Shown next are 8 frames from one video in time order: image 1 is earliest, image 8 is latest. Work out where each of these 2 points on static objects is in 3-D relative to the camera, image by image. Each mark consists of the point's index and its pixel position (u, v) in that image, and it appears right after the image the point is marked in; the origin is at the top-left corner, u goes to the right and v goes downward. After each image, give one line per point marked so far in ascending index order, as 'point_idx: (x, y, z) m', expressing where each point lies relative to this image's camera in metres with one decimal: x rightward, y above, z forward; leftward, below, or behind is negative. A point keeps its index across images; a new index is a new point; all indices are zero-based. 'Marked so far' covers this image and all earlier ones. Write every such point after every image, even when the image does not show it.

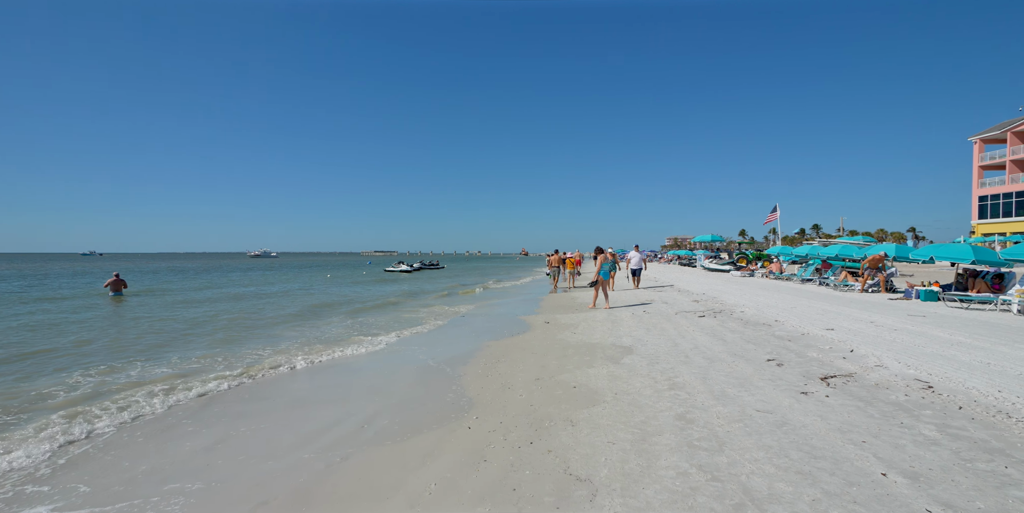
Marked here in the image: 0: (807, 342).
0: (+4.9, -1.4, +7.9) m
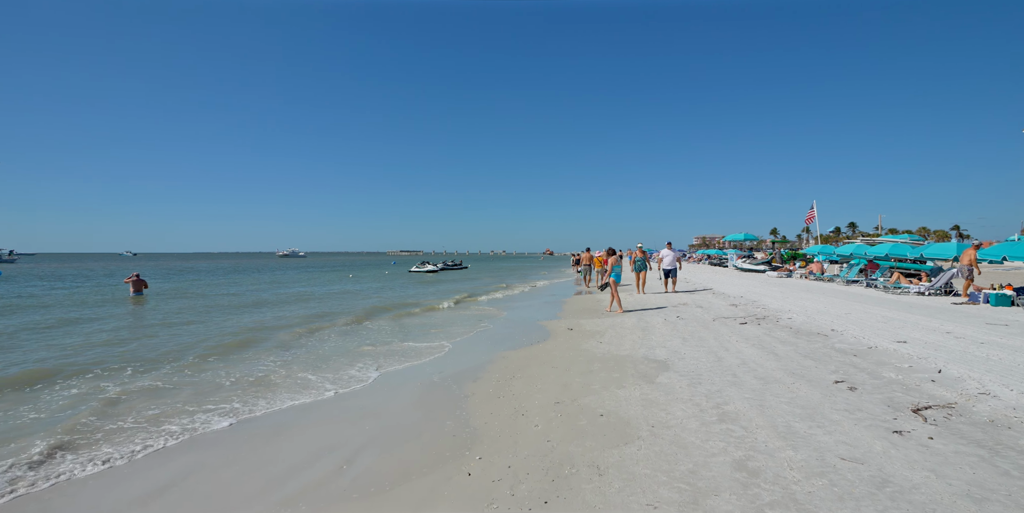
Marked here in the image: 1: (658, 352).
0: (+5.2, -1.4, +6.7) m
1: (+2.4, -1.6, +7.9) m
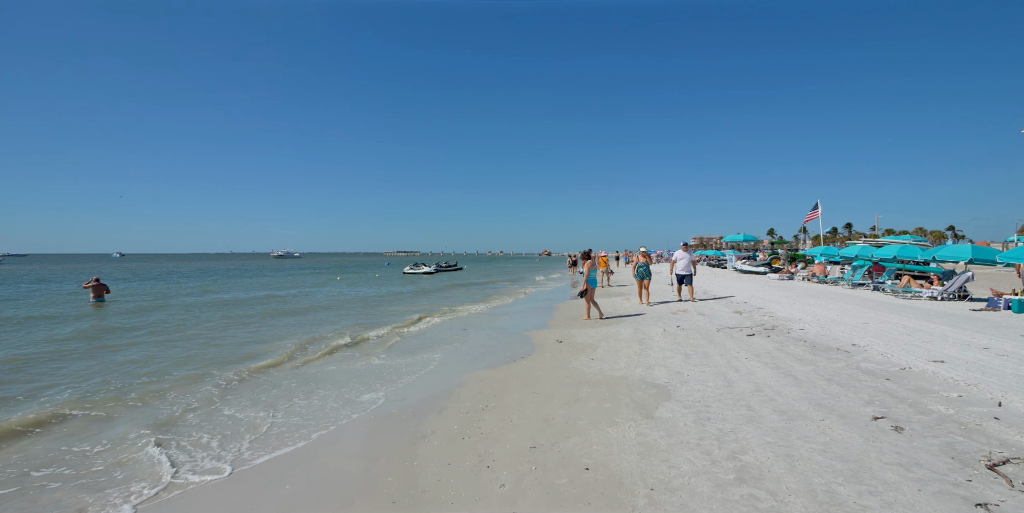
0: (+4.9, -1.5, +5.7) m
1: (+2.1, -1.7, +6.9) m
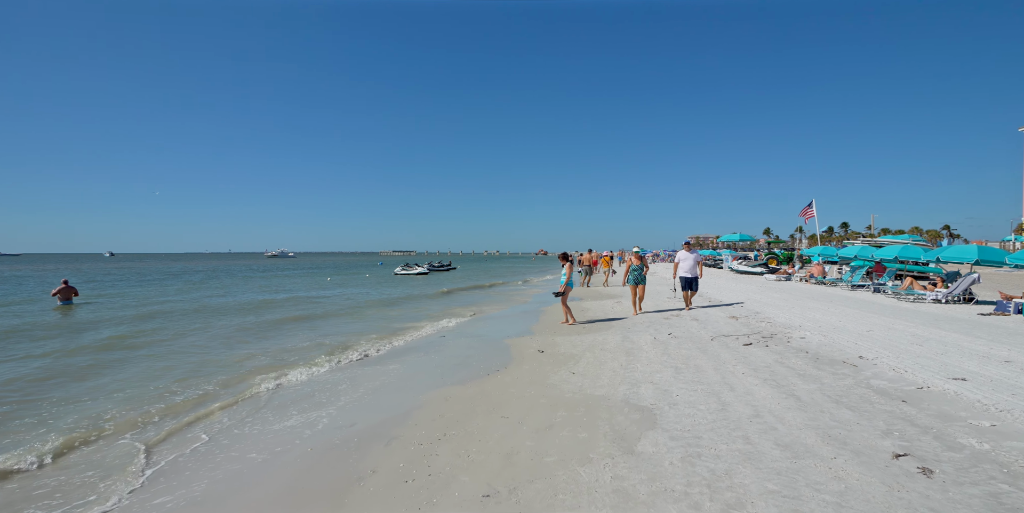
0: (+4.5, -1.6, +4.9) m
1: (+1.7, -1.8, +6.1) m
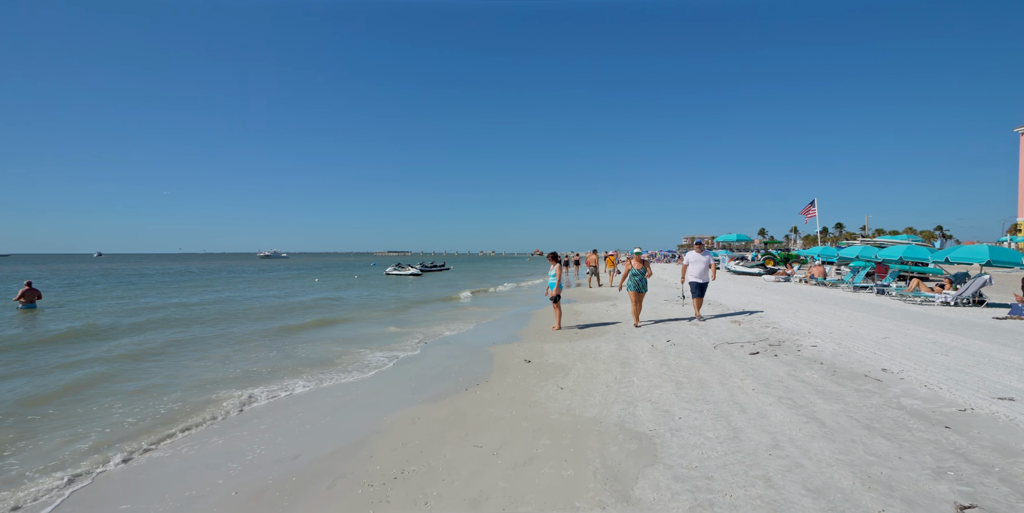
0: (+4.2, -1.6, +4.1) m
1: (+1.4, -1.8, +5.3) m
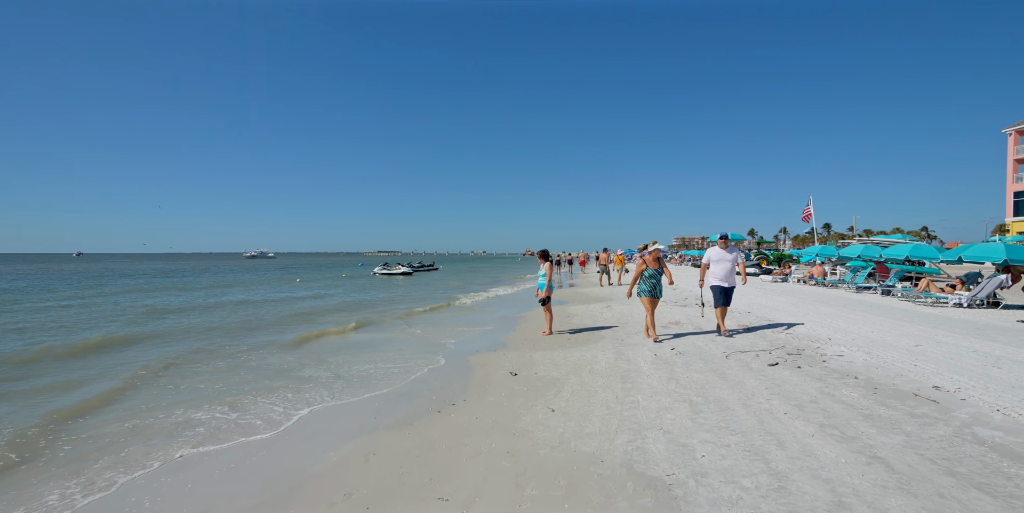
0: (+4.0, -1.5, +3.1) m
1: (+1.2, -1.7, +4.2) m
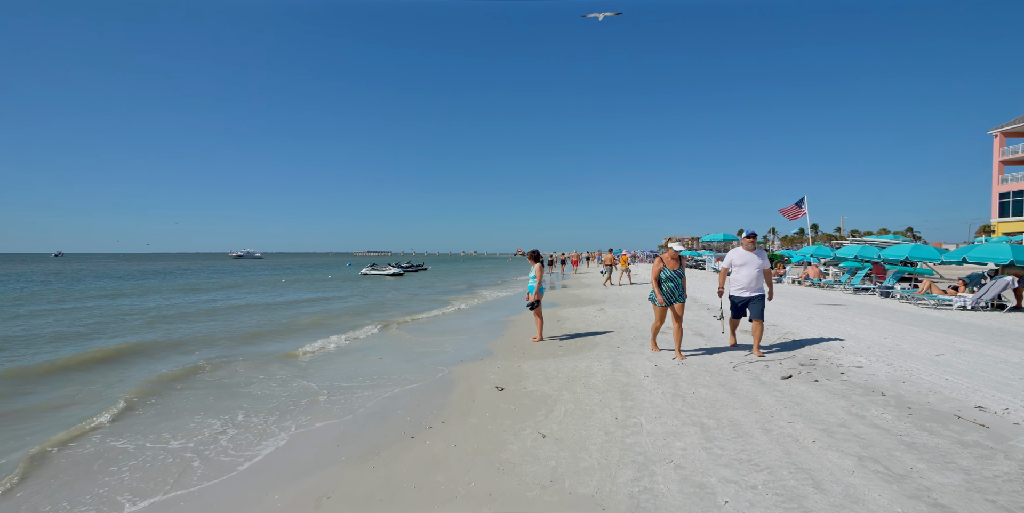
0: (+3.9, -1.6, +2.4) m
1: (+1.1, -1.7, +3.4) m
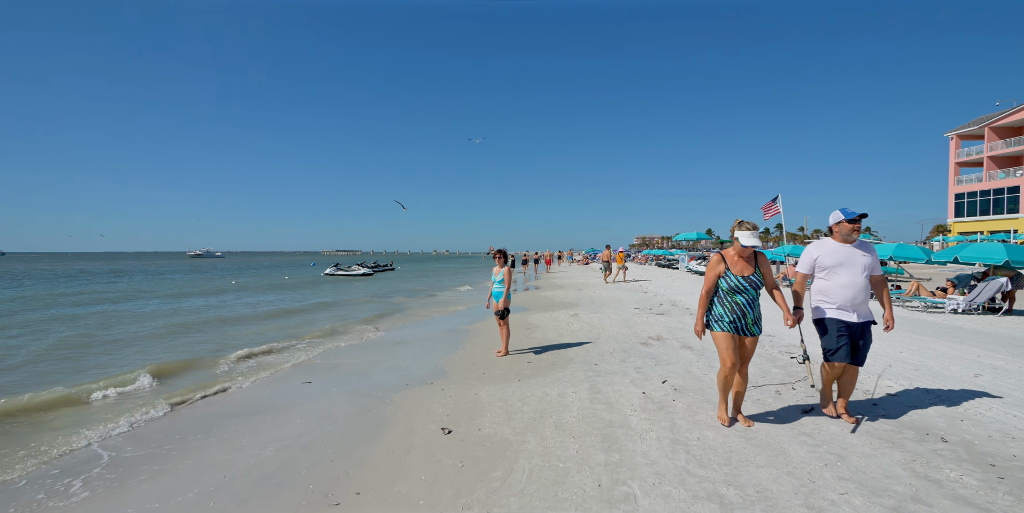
0: (+3.6, -1.6, +1.1) m
1: (+0.7, -1.8, +1.9) m
